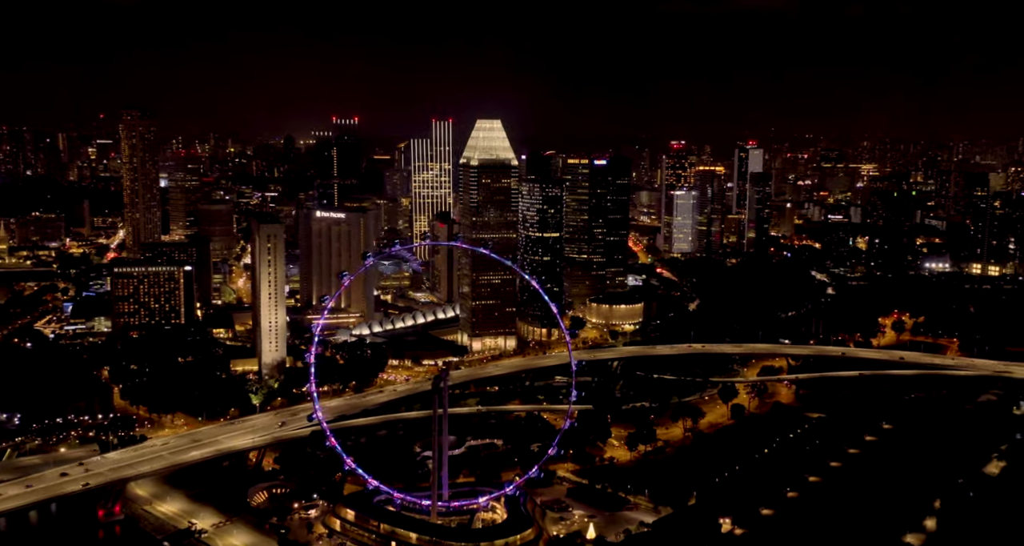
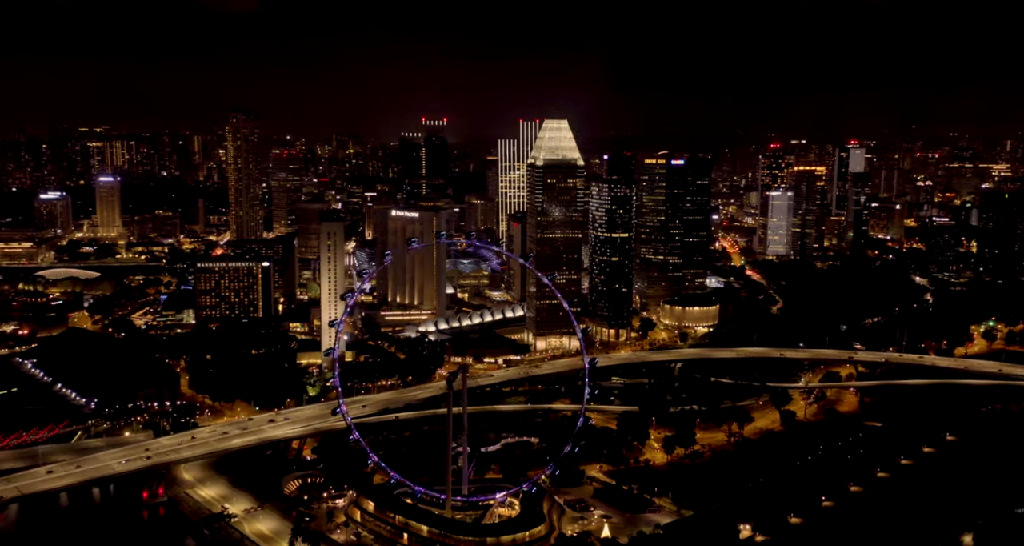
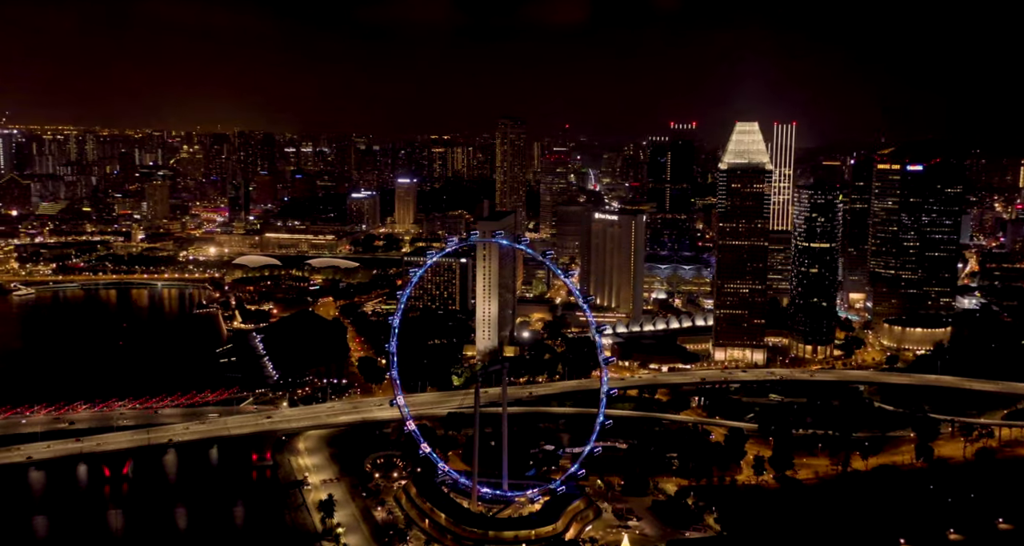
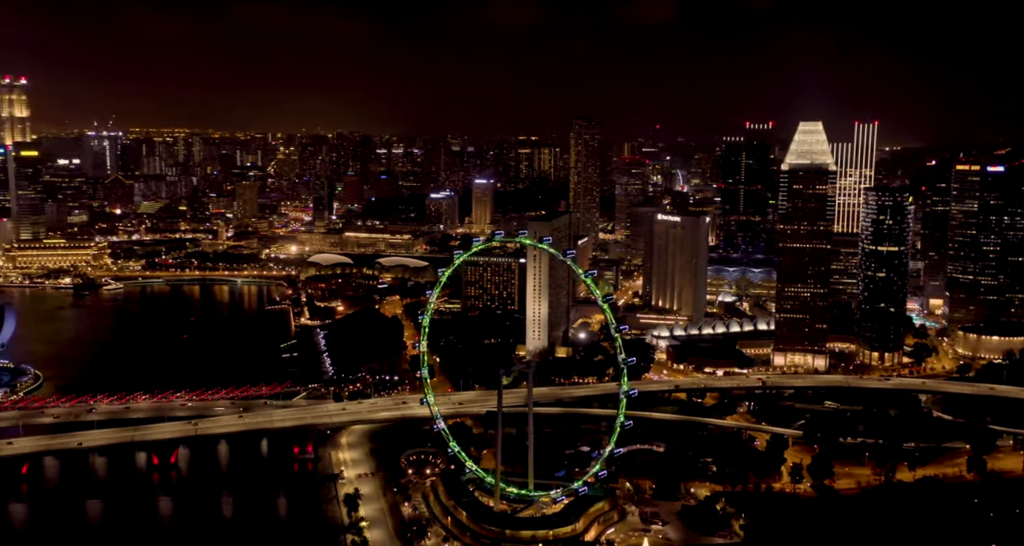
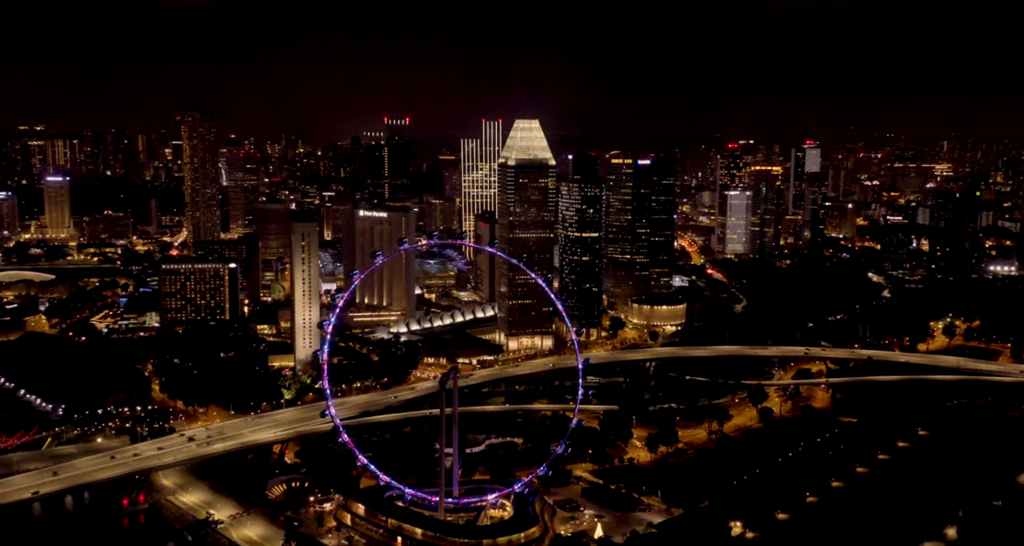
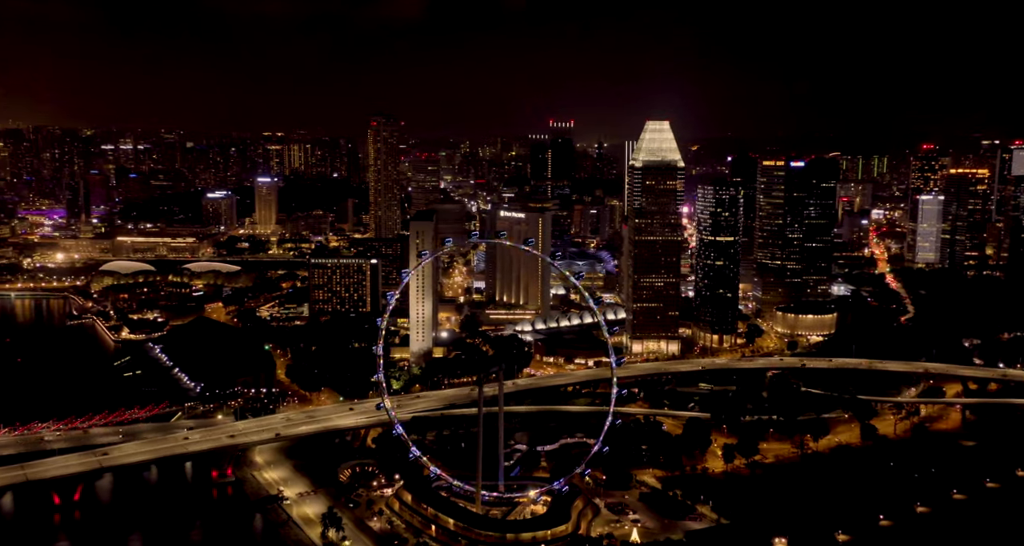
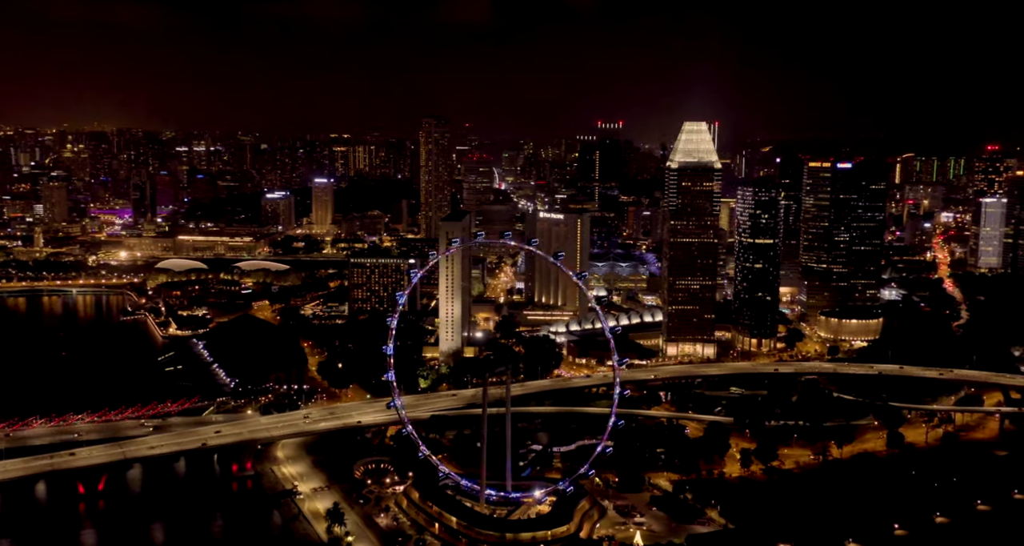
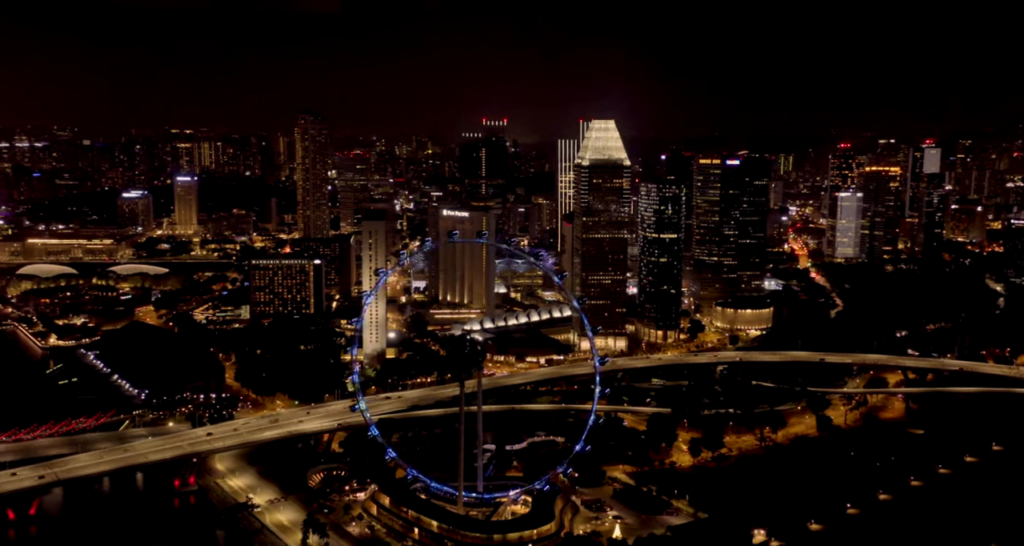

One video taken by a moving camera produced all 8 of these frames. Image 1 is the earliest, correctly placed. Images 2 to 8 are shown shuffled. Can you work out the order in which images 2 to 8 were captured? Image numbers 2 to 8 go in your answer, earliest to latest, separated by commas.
5, 2, 8, 6, 7, 3, 4
